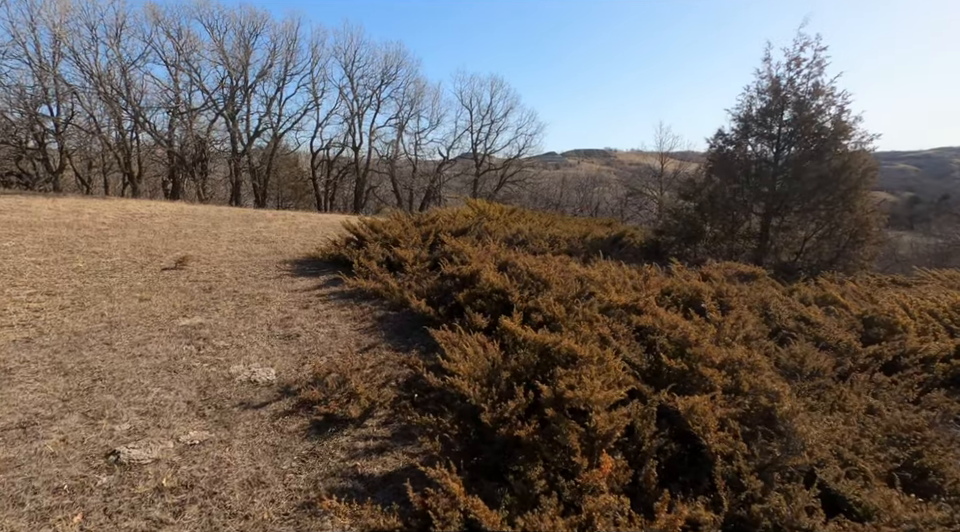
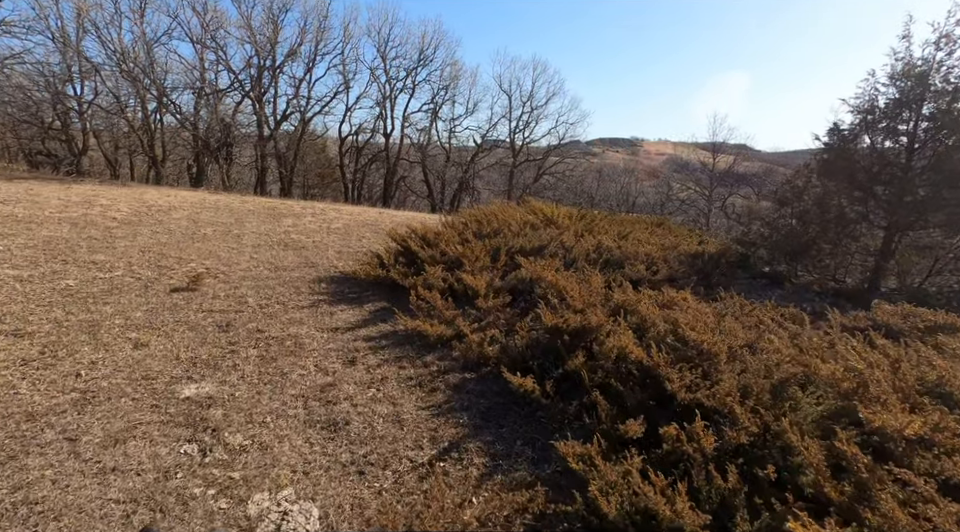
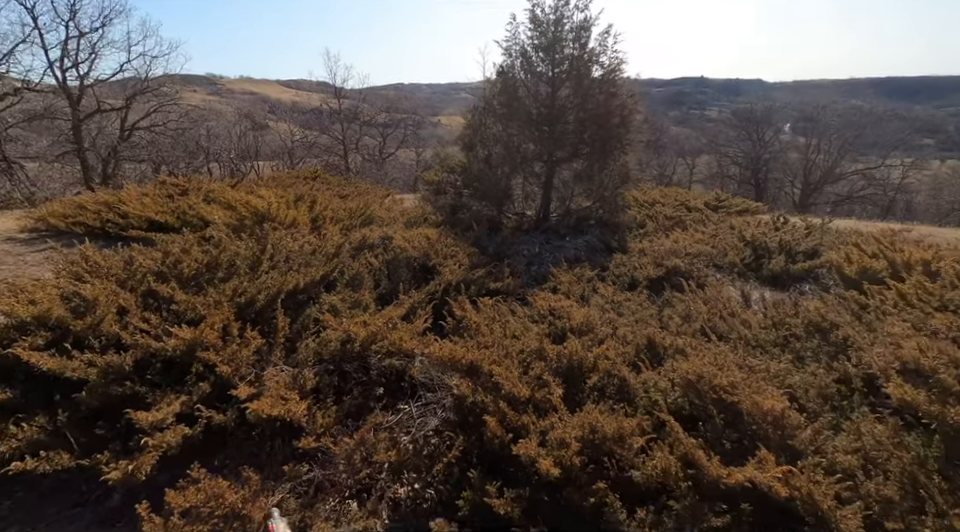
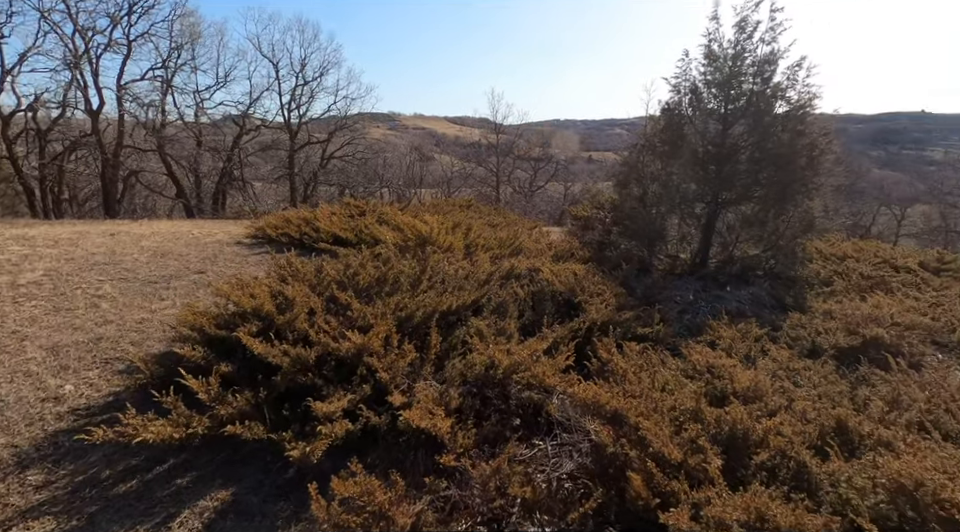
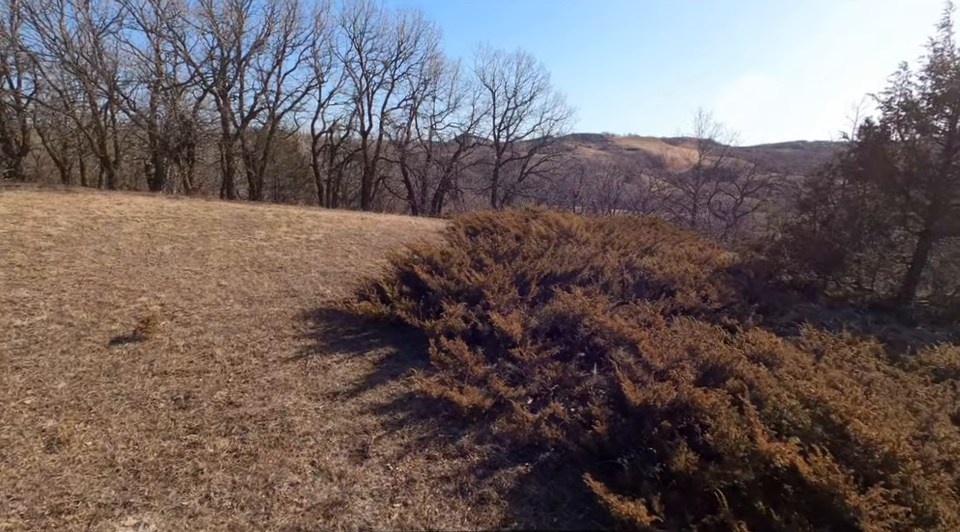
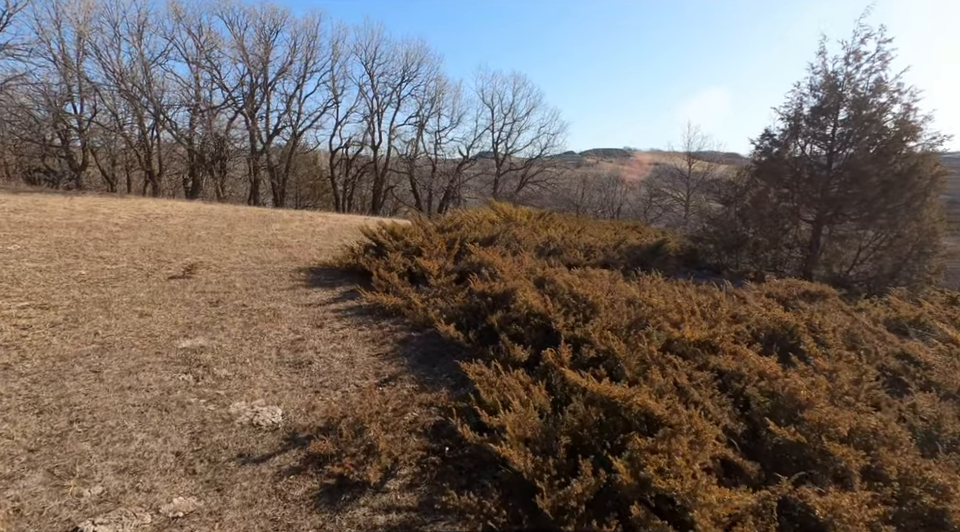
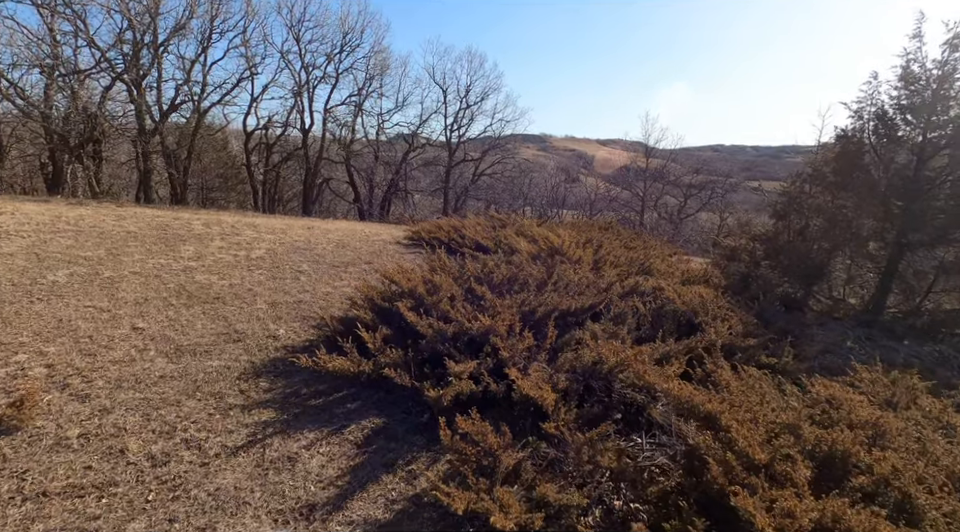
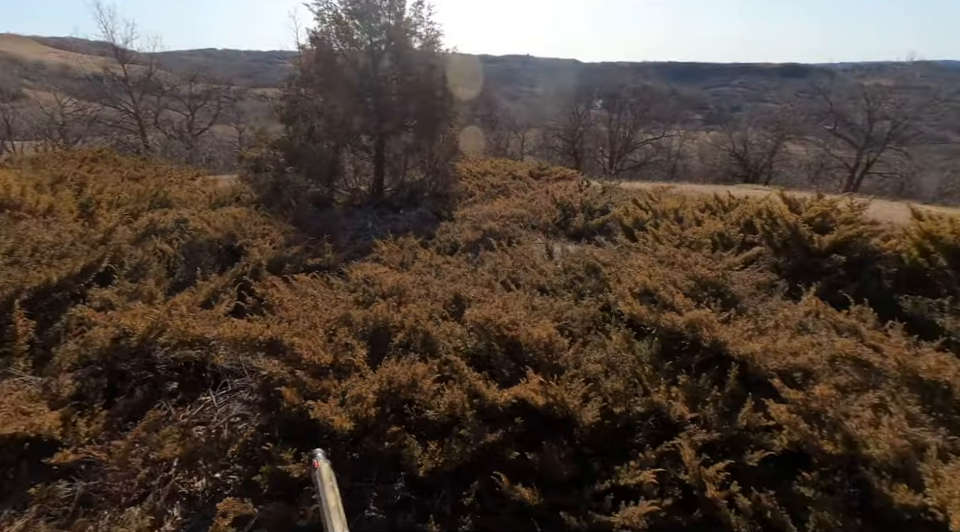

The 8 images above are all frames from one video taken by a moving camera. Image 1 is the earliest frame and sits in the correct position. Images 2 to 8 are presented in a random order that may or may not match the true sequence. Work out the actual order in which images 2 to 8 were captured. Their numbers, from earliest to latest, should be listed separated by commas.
6, 2, 5, 7, 4, 3, 8
